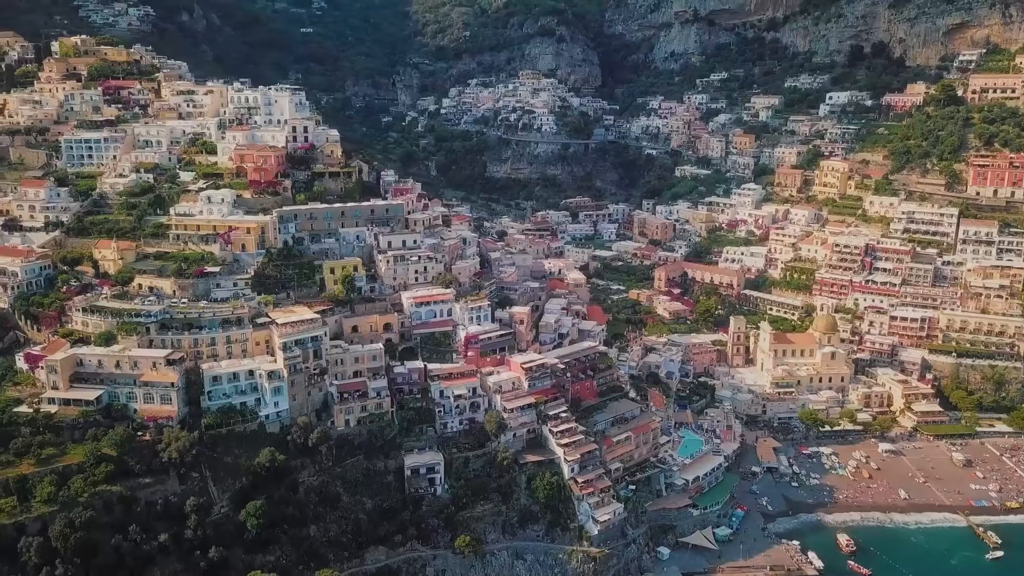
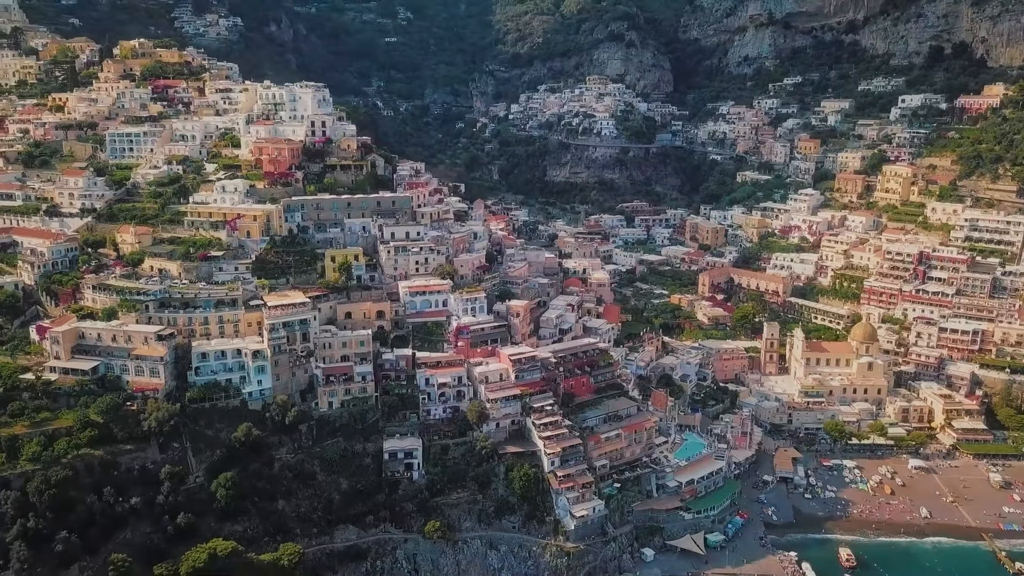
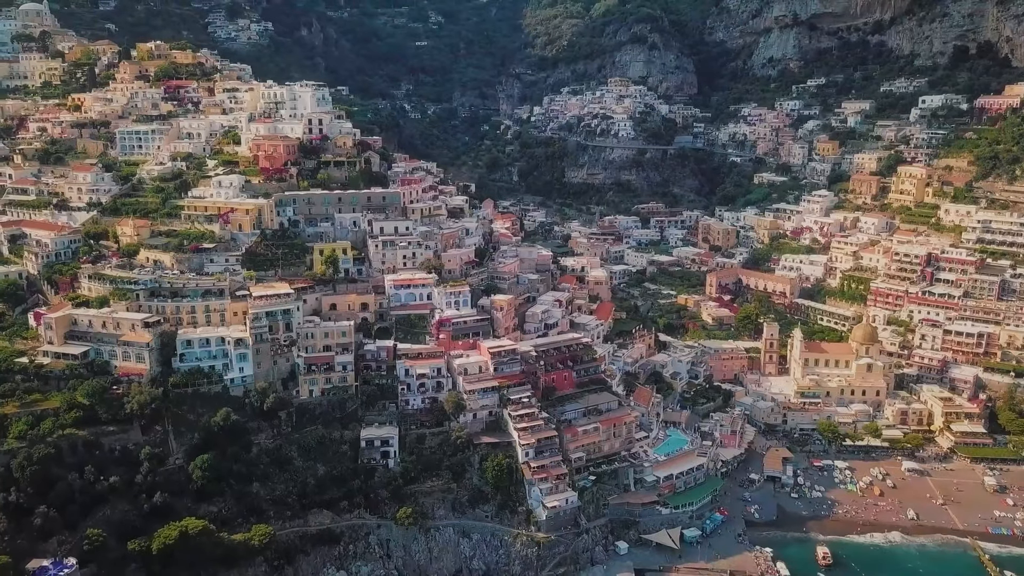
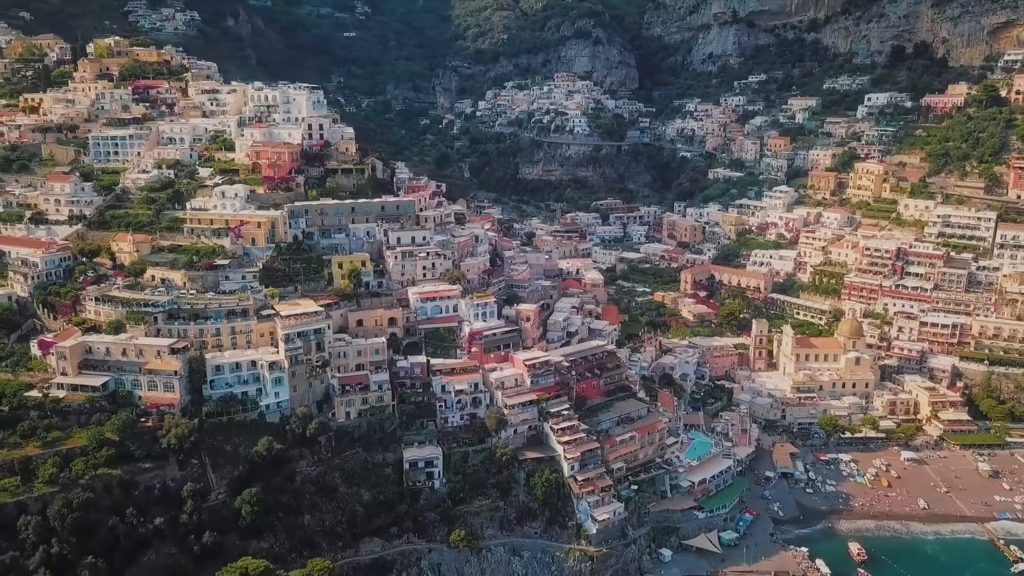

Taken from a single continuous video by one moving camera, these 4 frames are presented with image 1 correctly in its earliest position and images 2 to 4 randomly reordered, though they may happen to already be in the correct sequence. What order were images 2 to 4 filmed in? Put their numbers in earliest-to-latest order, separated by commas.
4, 2, 3
